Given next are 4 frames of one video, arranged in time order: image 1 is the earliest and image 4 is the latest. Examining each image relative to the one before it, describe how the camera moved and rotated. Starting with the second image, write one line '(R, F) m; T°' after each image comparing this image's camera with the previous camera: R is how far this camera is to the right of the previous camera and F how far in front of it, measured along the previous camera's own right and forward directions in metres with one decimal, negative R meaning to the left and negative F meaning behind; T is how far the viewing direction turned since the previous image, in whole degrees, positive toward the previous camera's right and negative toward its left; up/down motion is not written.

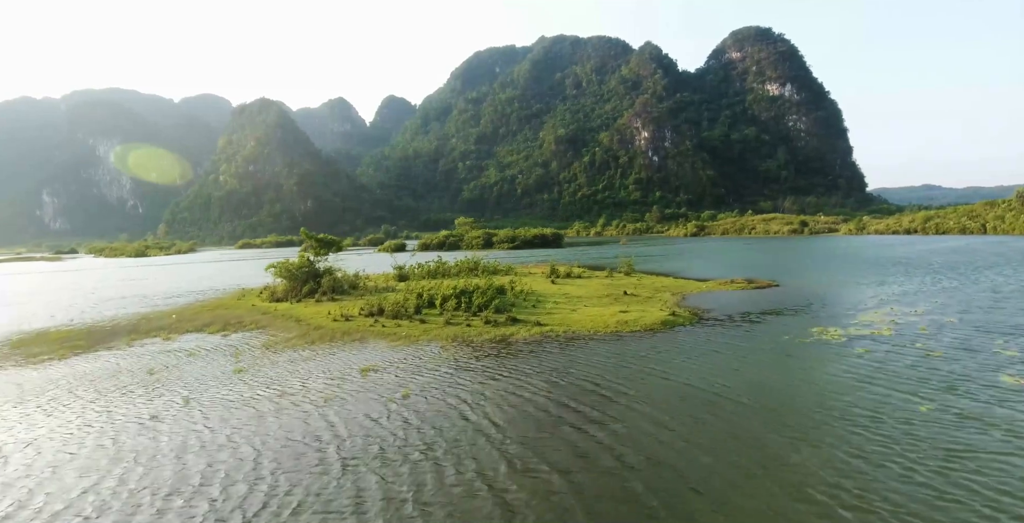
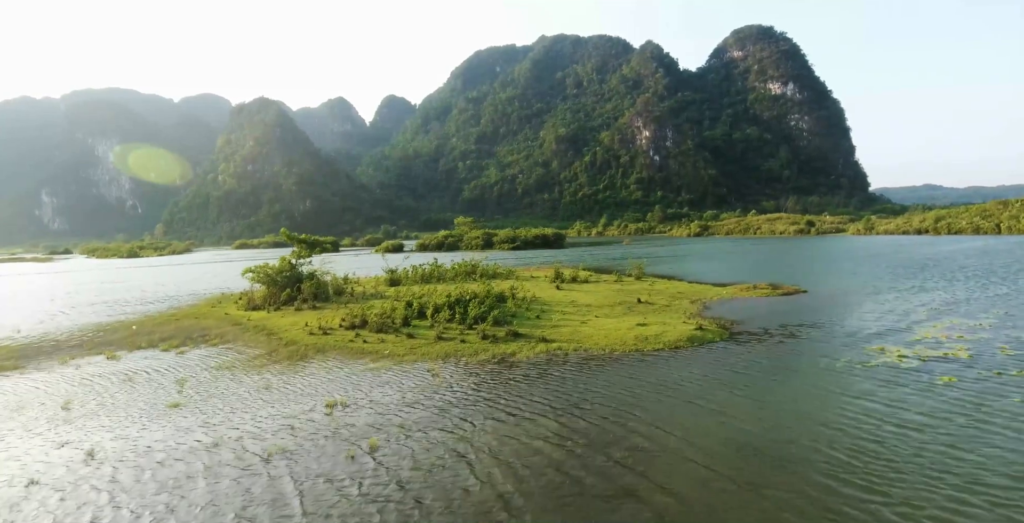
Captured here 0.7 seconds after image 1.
(0.0, +2.5) m; 0°
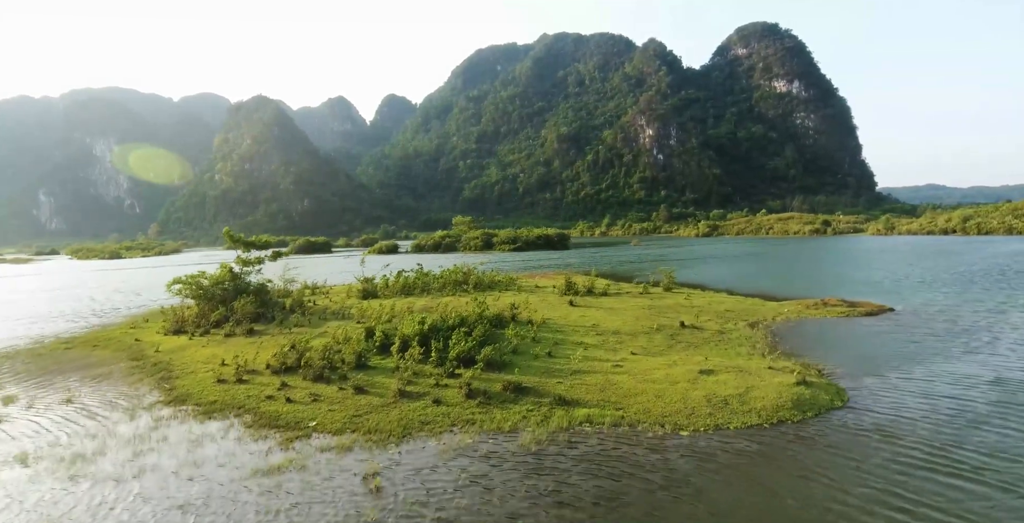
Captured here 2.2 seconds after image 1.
(0.0, +5.6) m; 0°
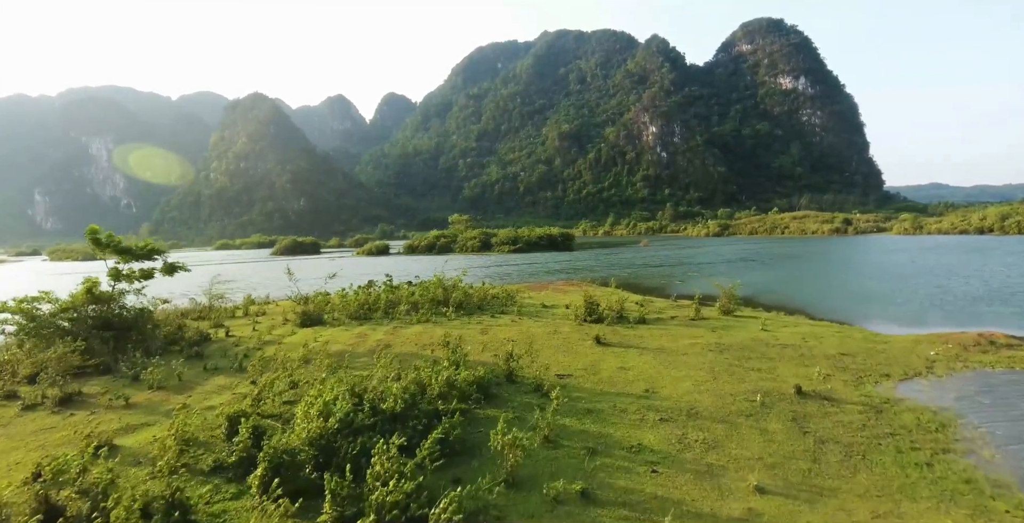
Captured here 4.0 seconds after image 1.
(+0.1, +7.0) m; 0°
